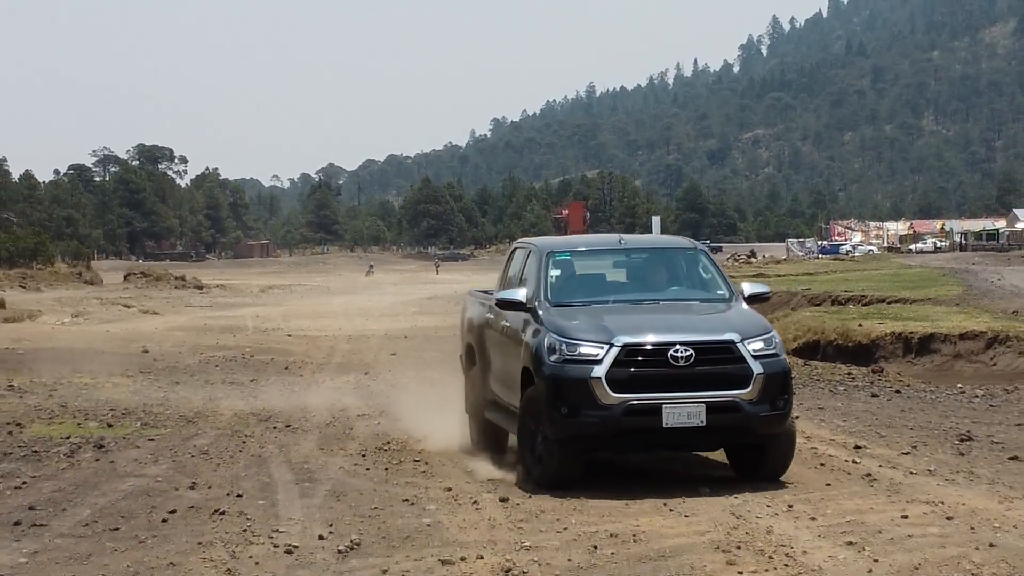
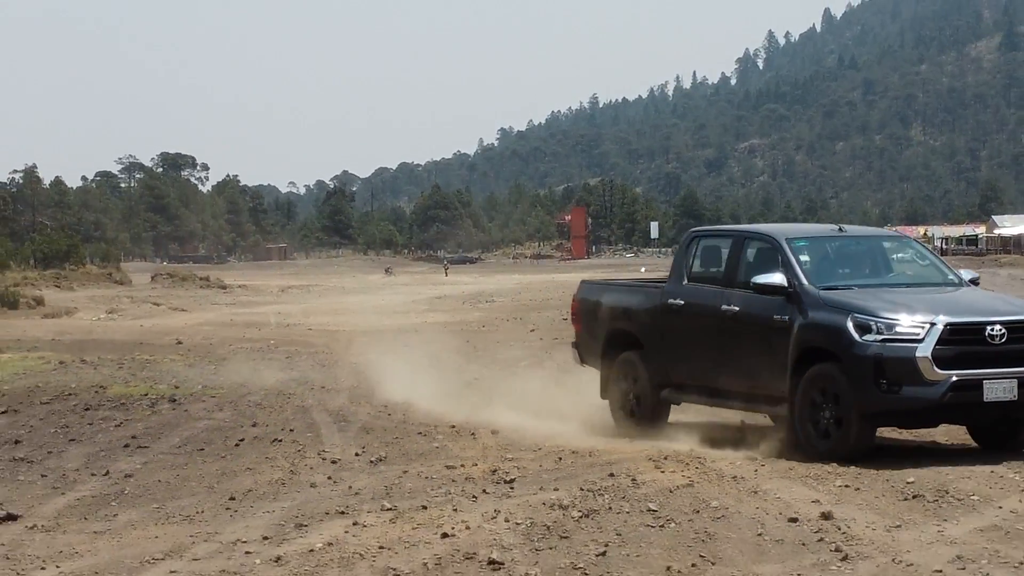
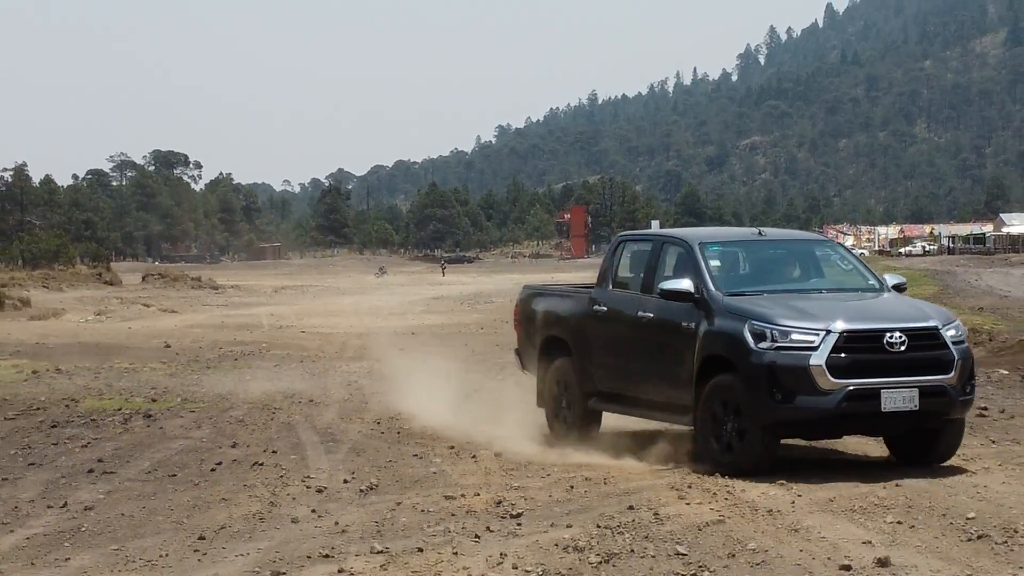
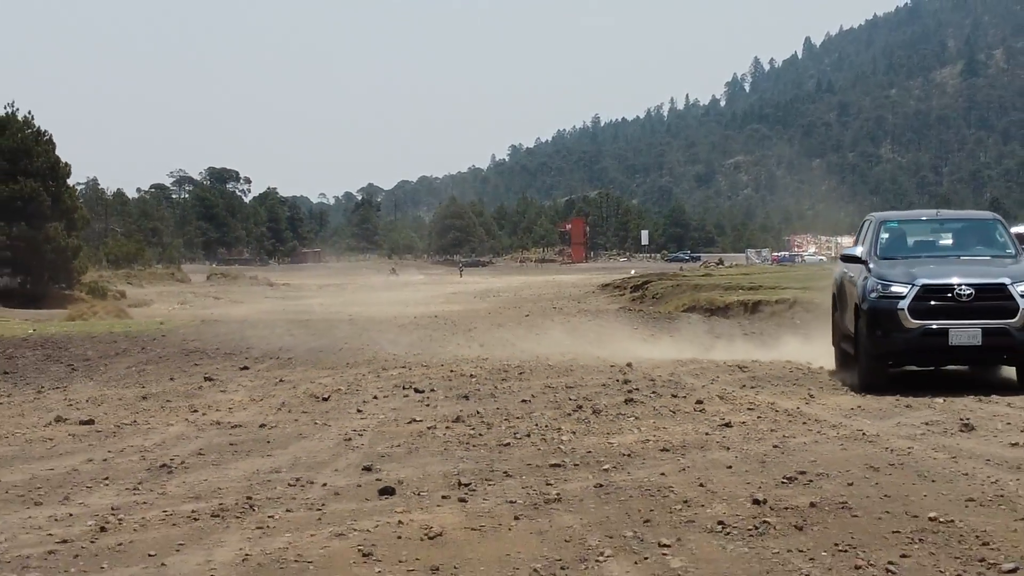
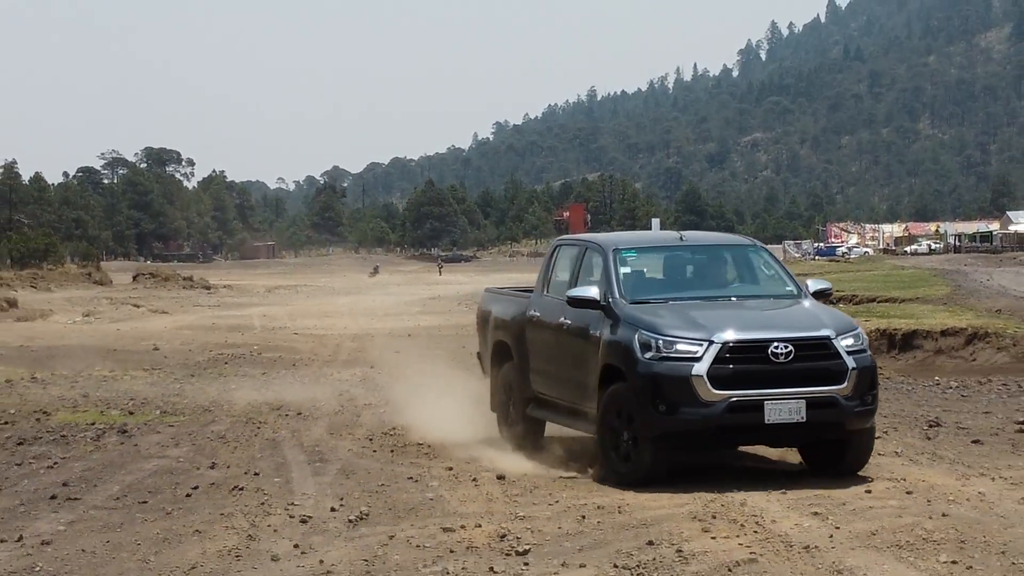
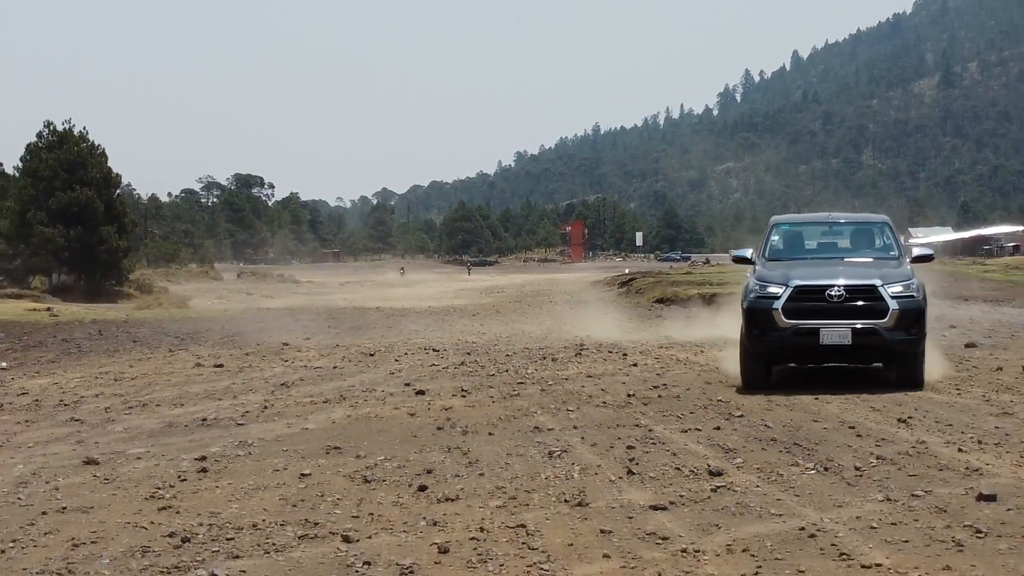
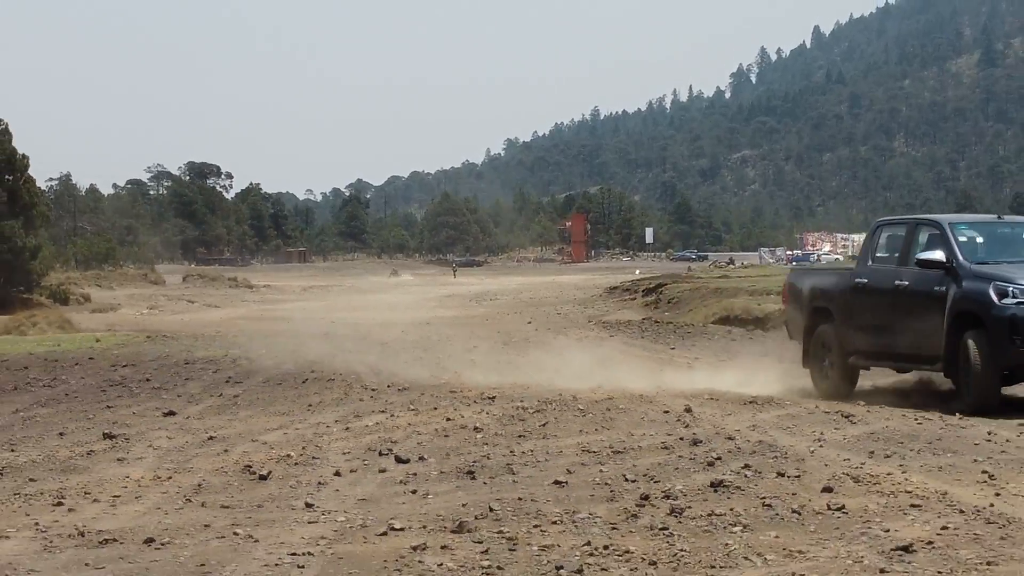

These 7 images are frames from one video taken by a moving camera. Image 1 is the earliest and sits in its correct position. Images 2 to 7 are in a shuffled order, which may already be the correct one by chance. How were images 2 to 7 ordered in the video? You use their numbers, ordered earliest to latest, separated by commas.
5, 3, 2, 7, 4, 6
